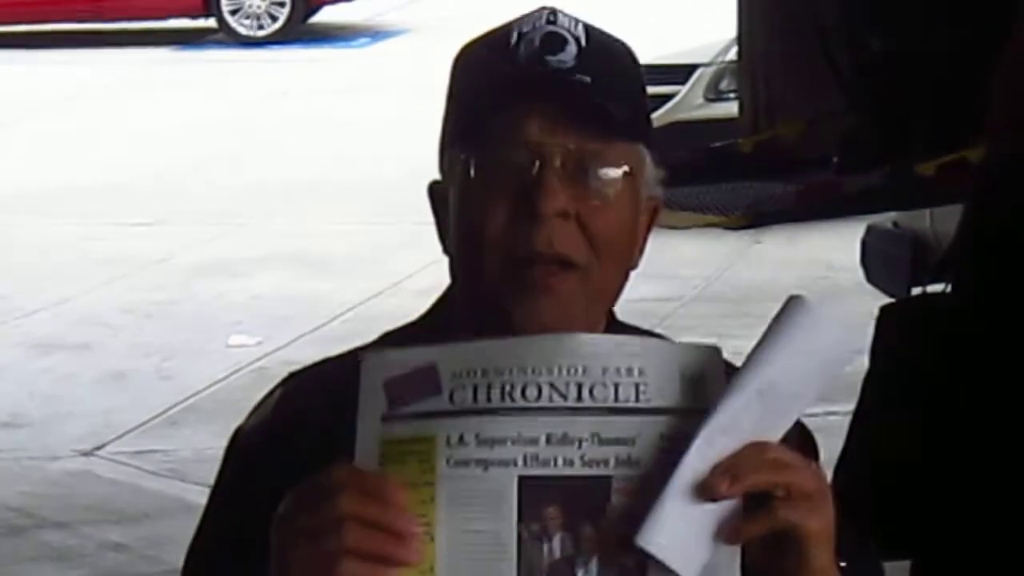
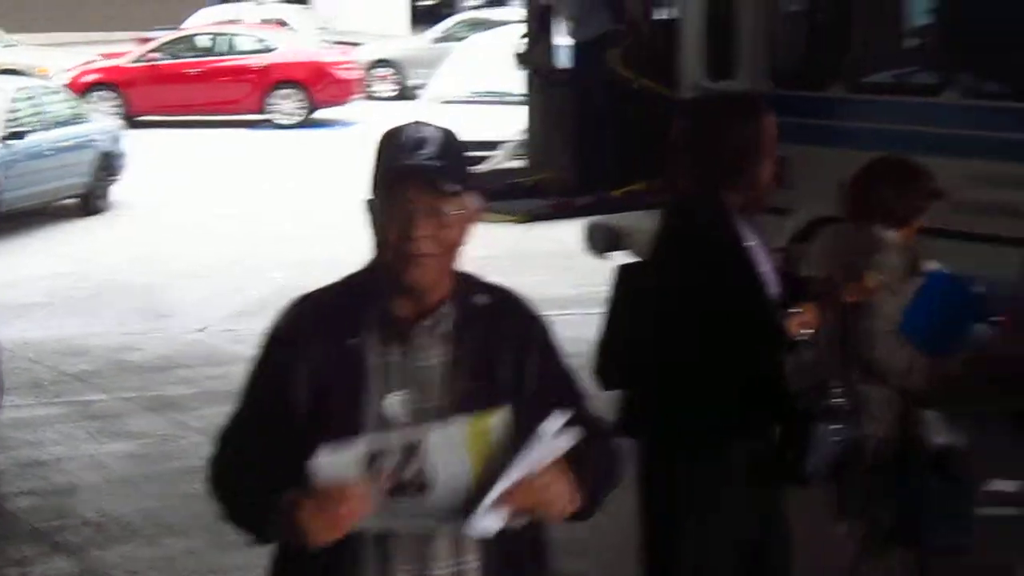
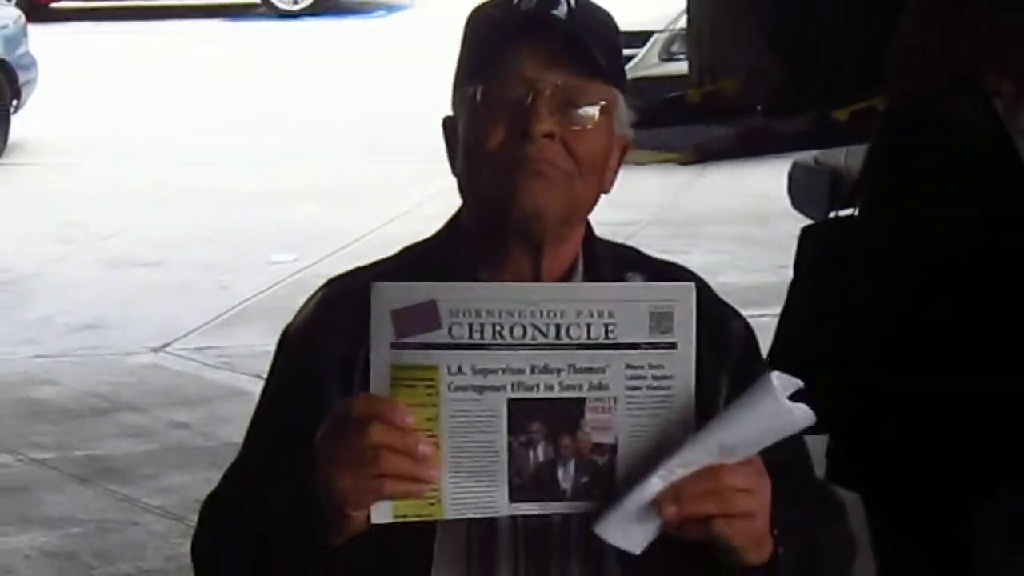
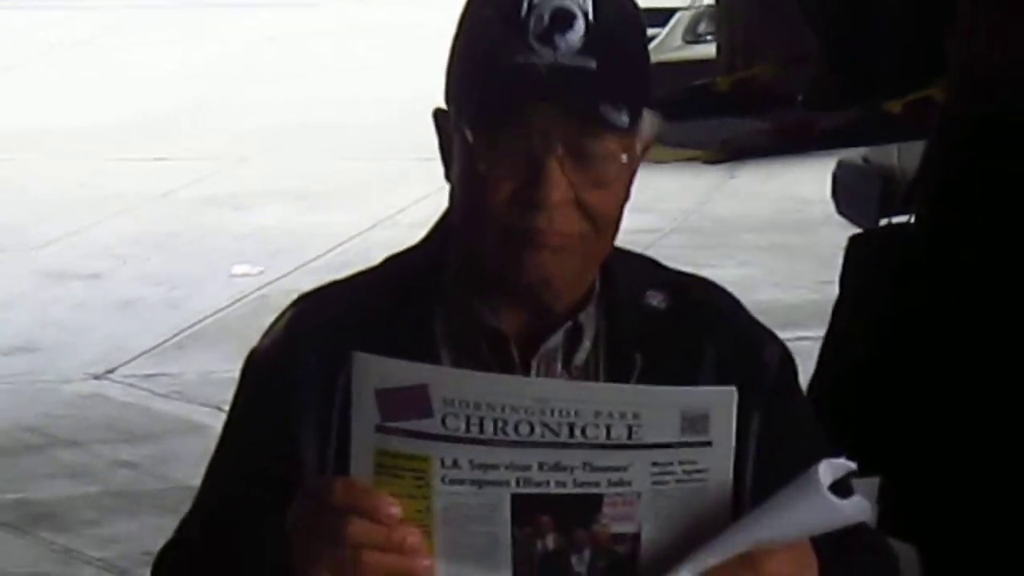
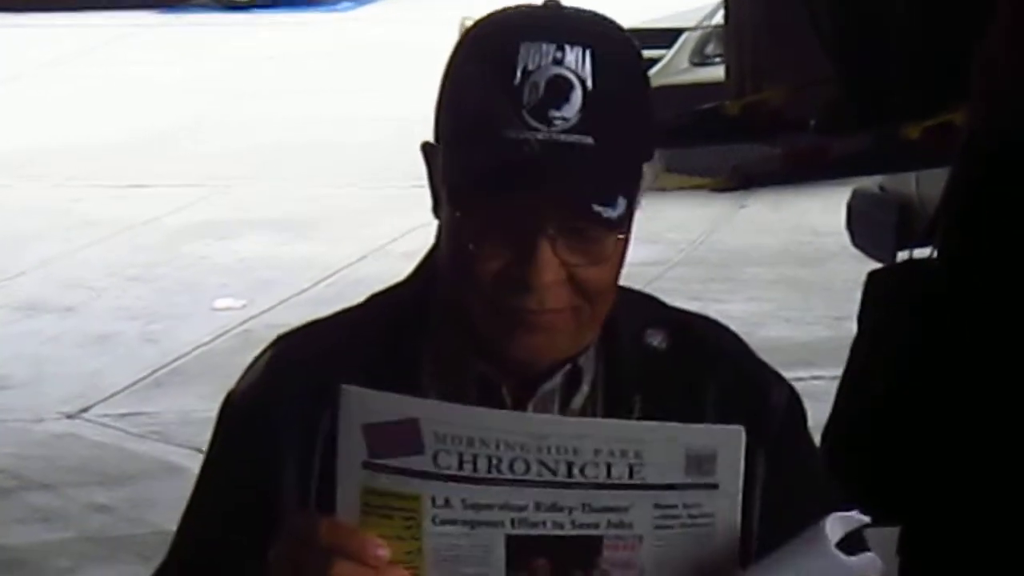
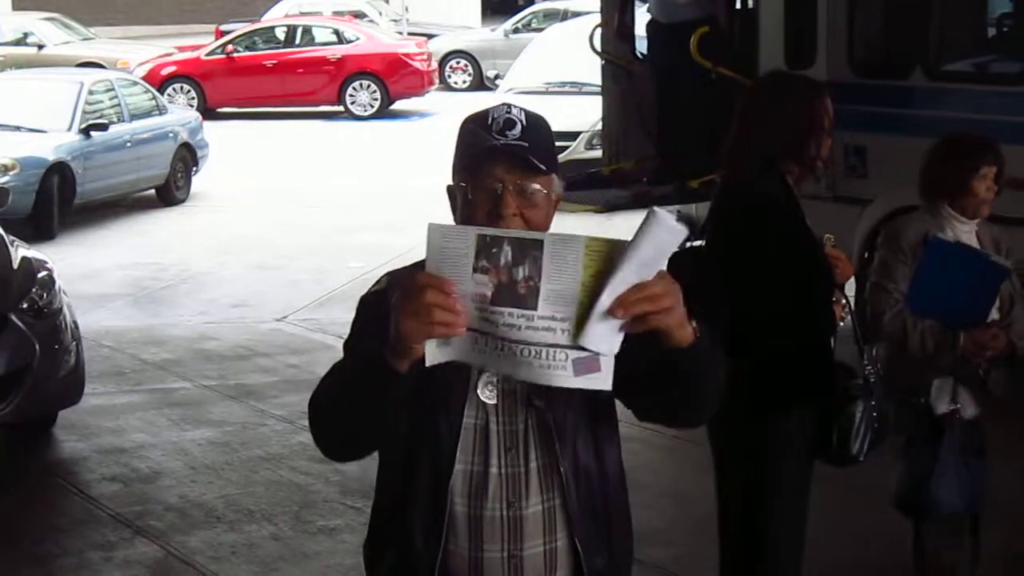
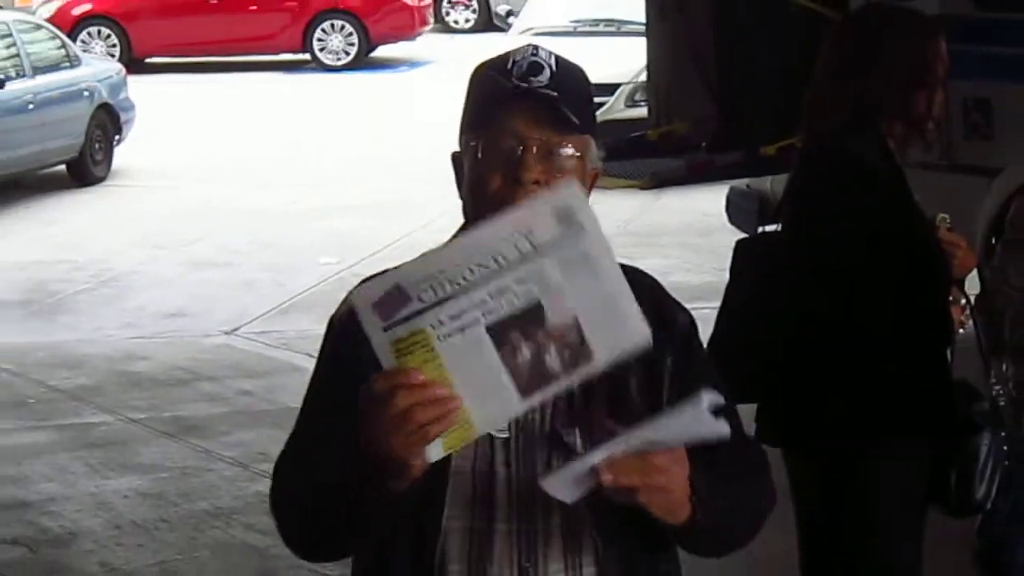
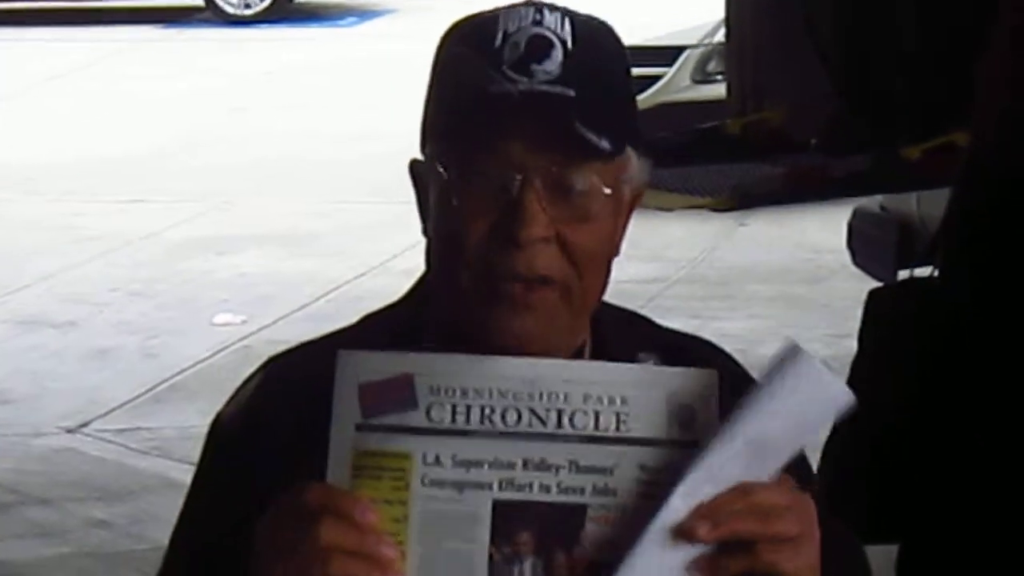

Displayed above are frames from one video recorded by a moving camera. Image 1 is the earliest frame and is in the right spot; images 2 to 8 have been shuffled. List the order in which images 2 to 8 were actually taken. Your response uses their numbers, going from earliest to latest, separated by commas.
8, 5, 4, 3, 7, 6, 2
